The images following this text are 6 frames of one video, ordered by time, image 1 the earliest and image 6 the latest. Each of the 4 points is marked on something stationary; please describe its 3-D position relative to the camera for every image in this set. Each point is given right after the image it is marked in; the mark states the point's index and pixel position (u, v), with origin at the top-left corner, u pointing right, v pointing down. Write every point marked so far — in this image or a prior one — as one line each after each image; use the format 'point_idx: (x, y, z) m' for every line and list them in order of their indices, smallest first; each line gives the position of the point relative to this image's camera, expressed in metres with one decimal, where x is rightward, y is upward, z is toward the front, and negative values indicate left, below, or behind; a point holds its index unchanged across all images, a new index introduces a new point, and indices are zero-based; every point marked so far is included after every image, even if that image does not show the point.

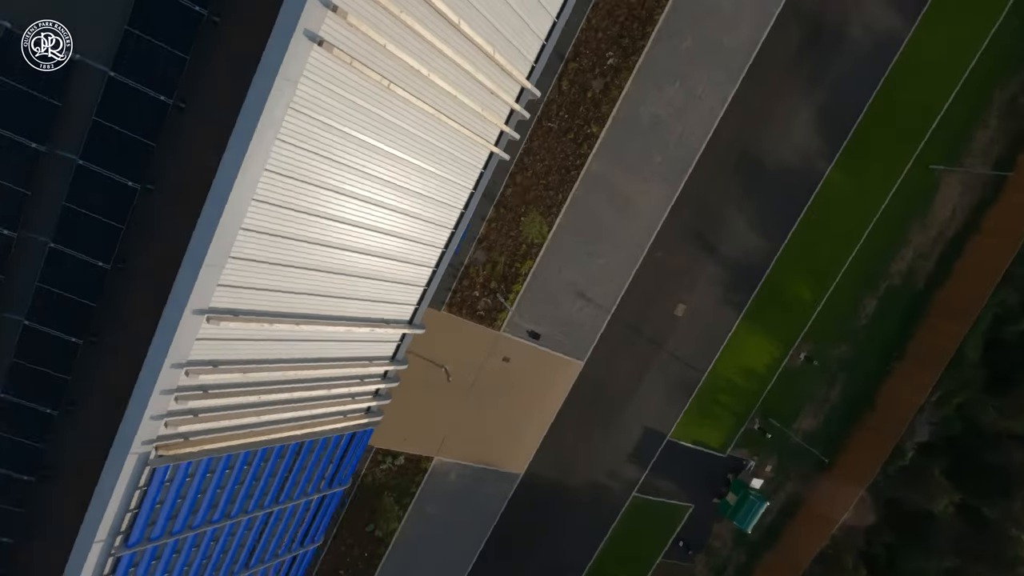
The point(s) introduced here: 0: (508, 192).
0: (-0.2, +3.8, +19.7) m
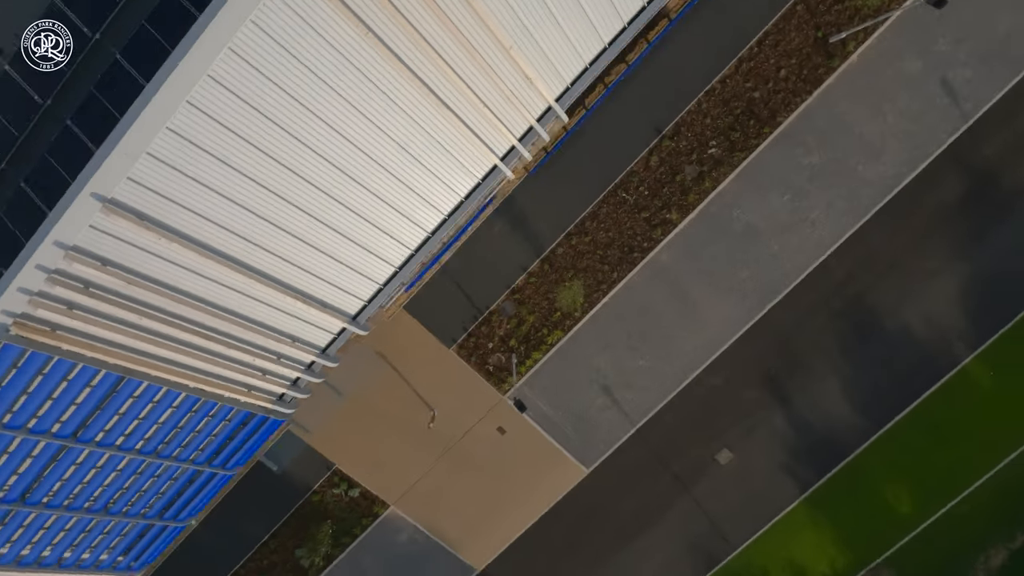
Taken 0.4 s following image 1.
0: (+1.7, +1.3, +18.2) m
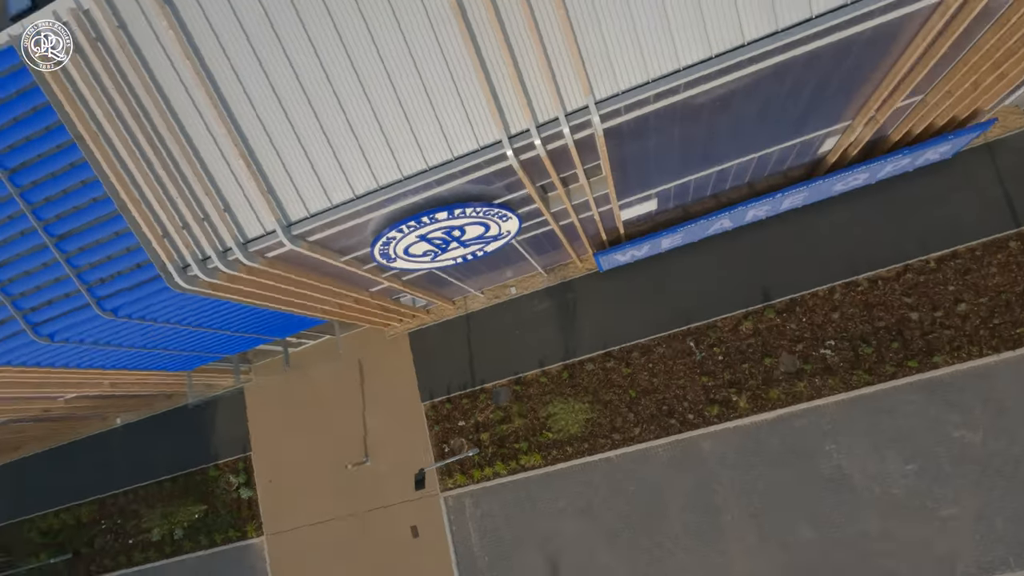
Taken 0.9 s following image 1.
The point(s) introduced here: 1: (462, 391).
0: (+2.3, -2.4, +15.0) m
1: (-1.6, -3.3, +16.0) m
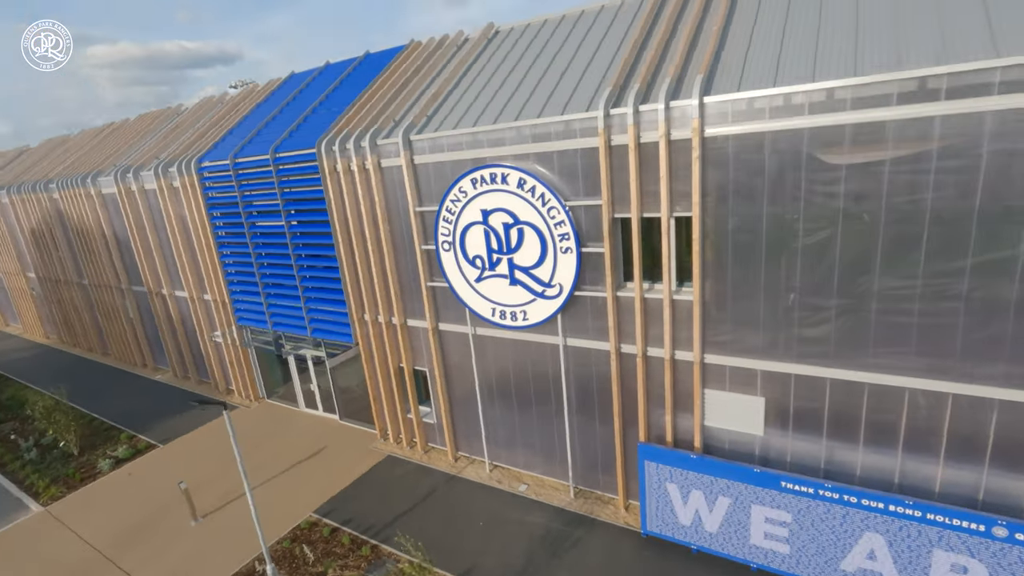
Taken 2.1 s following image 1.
0: (0.0, -5.4, +8.1) m
1: (-3.2, -5.1, +10.5) m
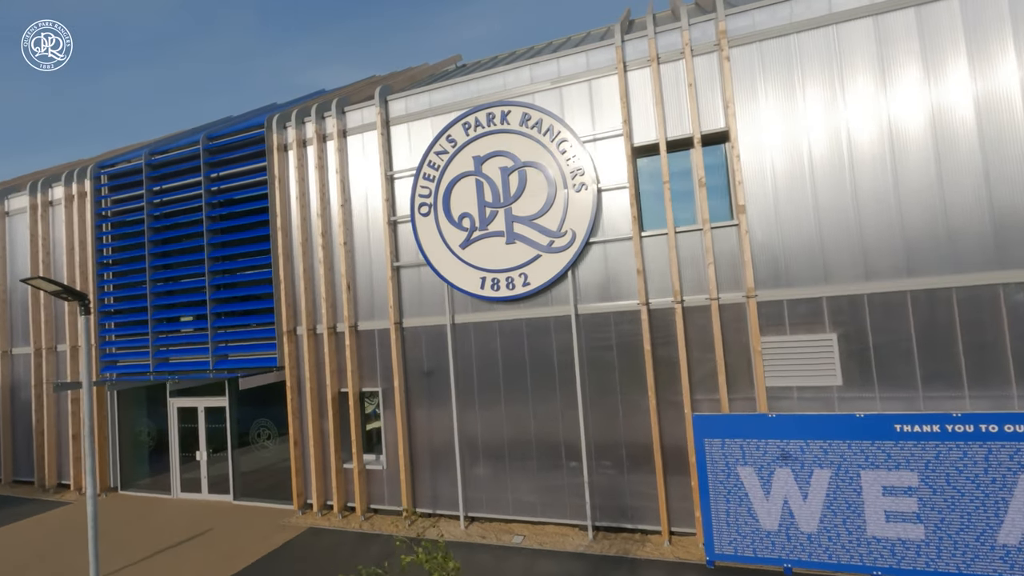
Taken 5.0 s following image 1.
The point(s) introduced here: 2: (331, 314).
0: (+0.5, -3.9, +4.7) m
1: (-3.2, -4.2, +6.4) m
2: (-3.5, -0.5, +9.6) m
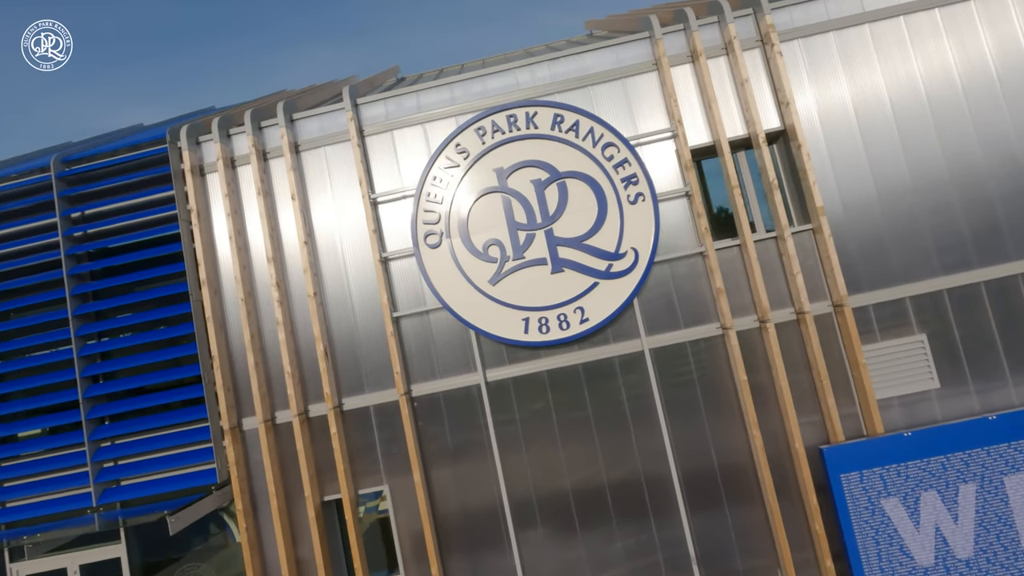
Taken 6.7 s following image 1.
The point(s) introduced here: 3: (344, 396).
0: (+2.6, -4.0, +3.2) m
1: (-1.3, -4.9, +3.8) m
2: (-2.9, -1.4, +6.9) m
3: (-2.4, -1.5, +7.0) m
